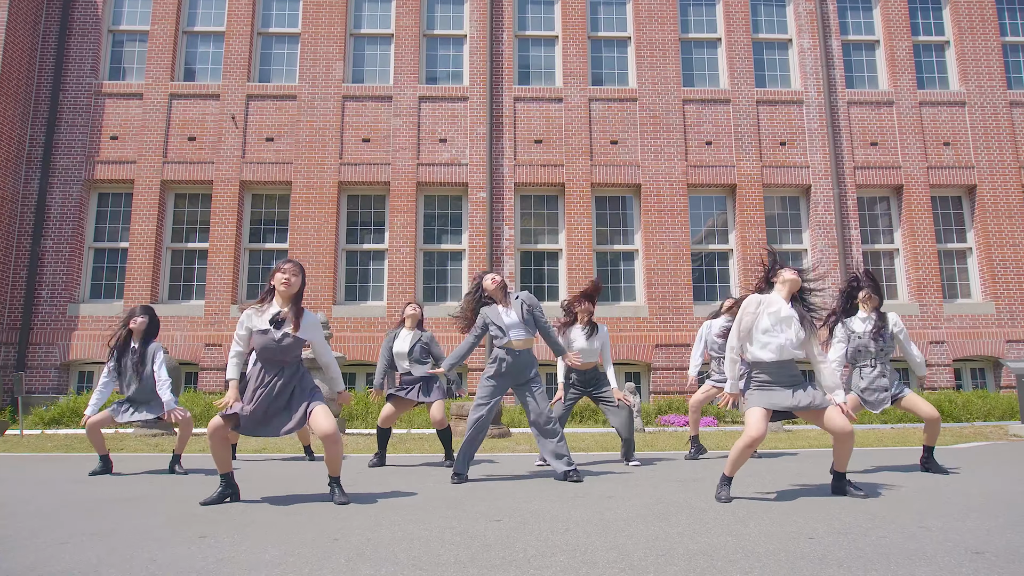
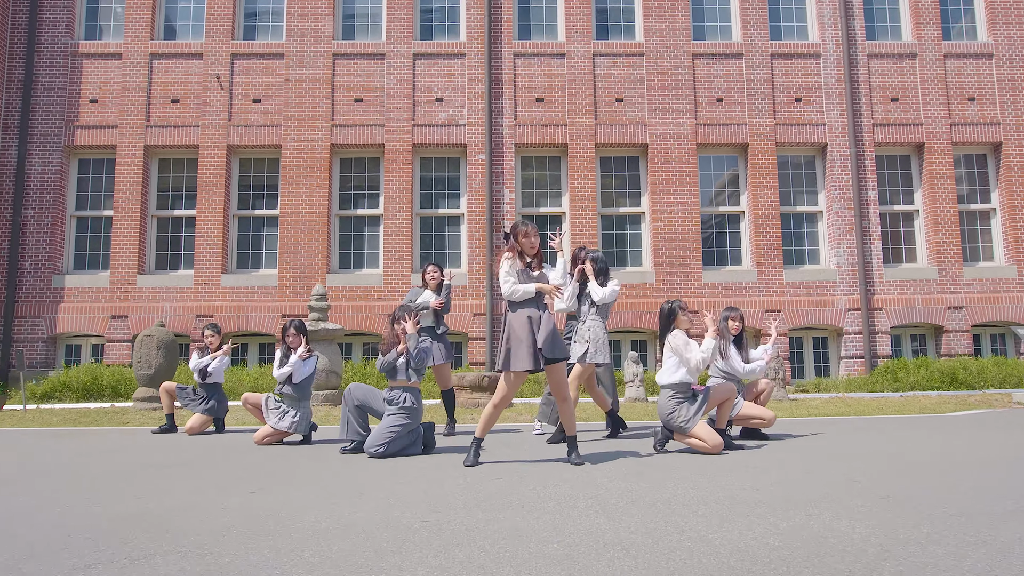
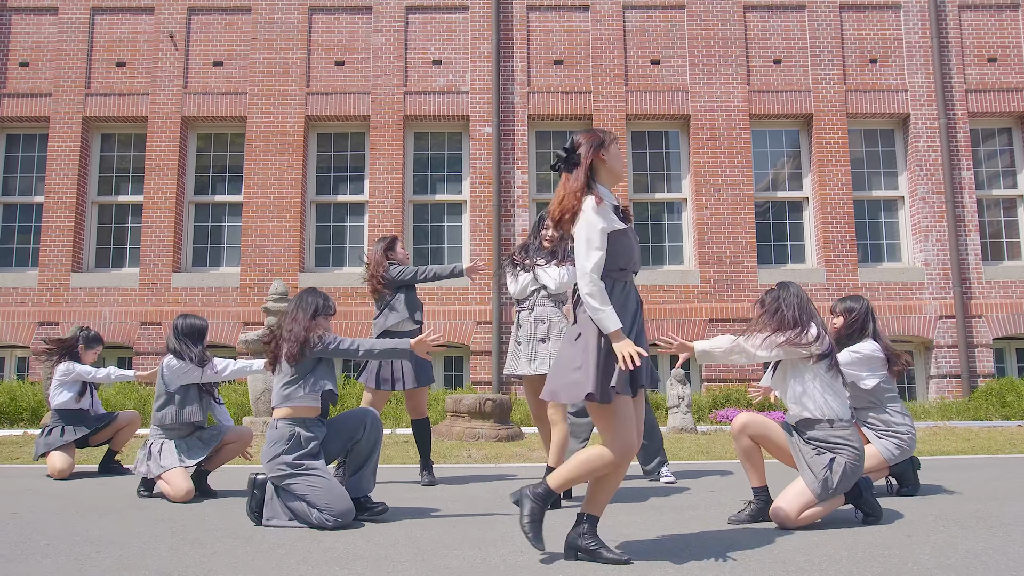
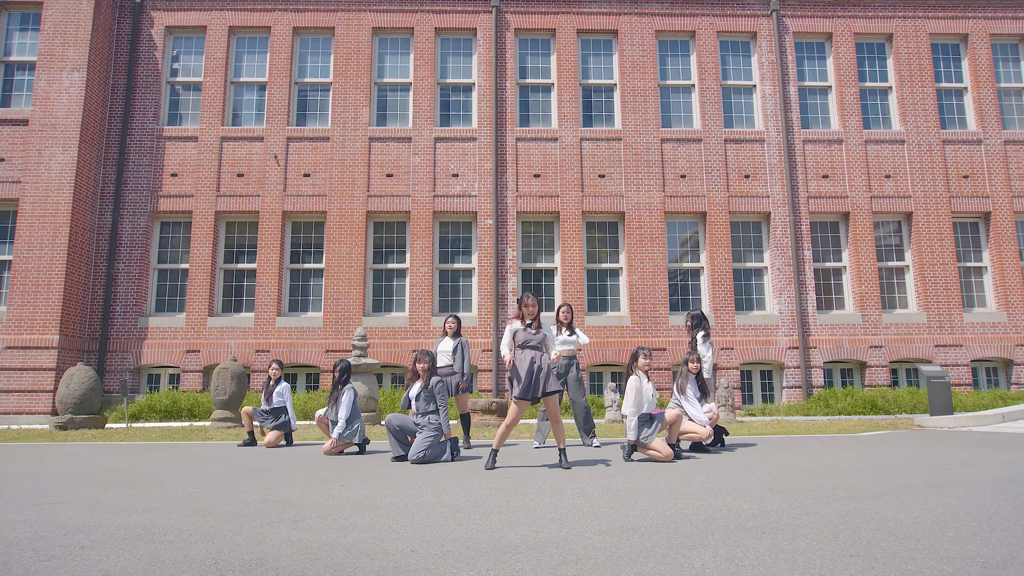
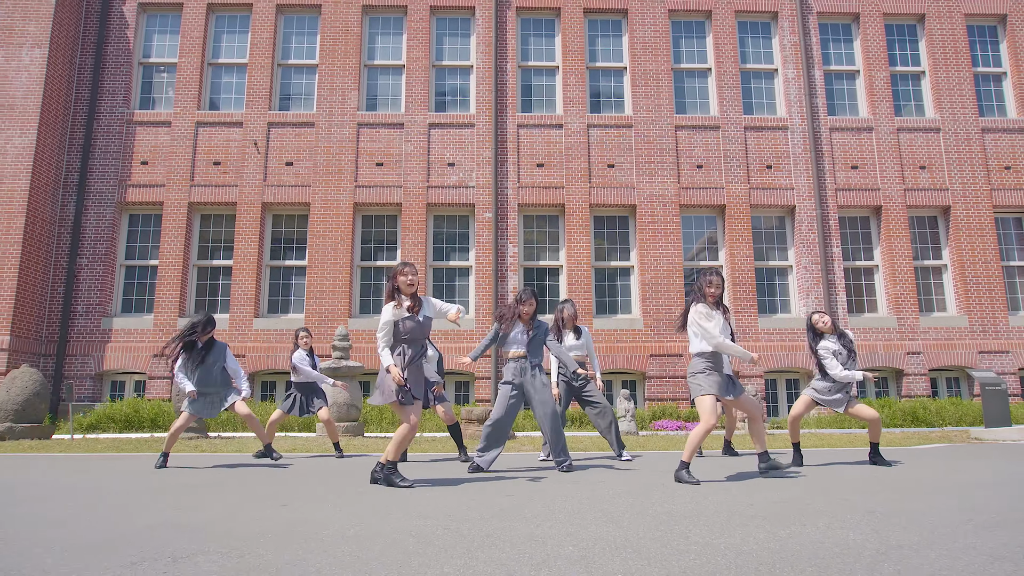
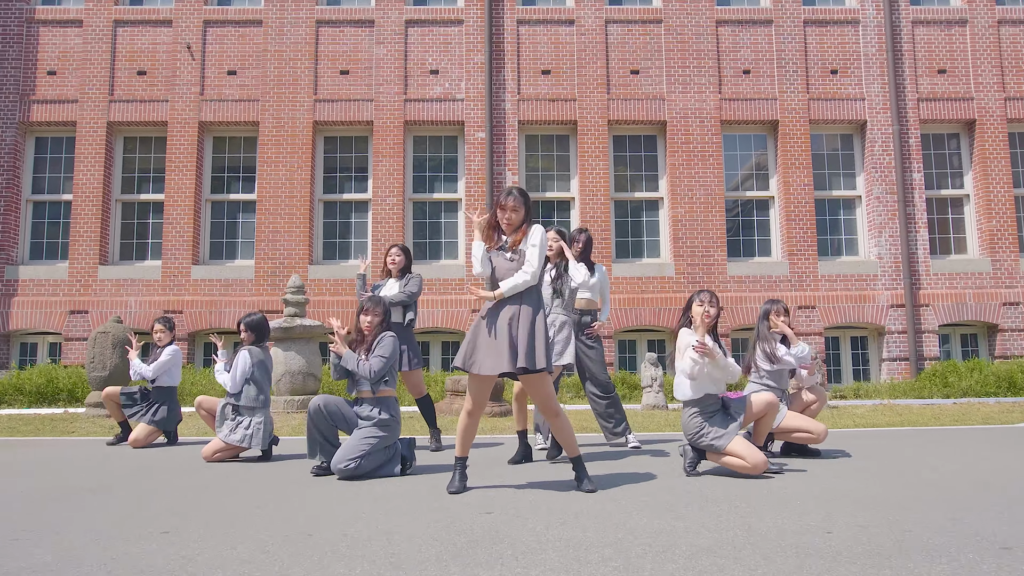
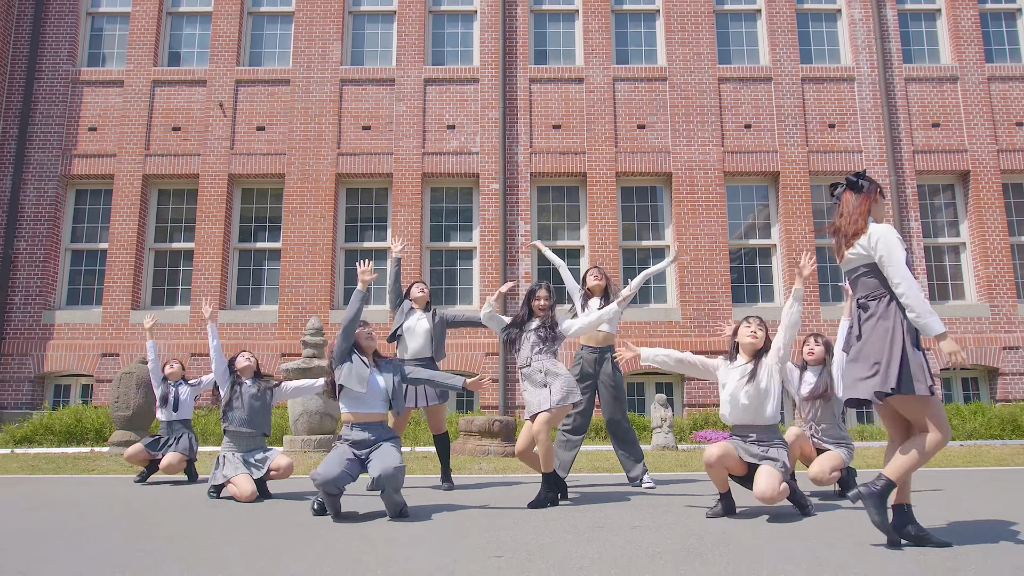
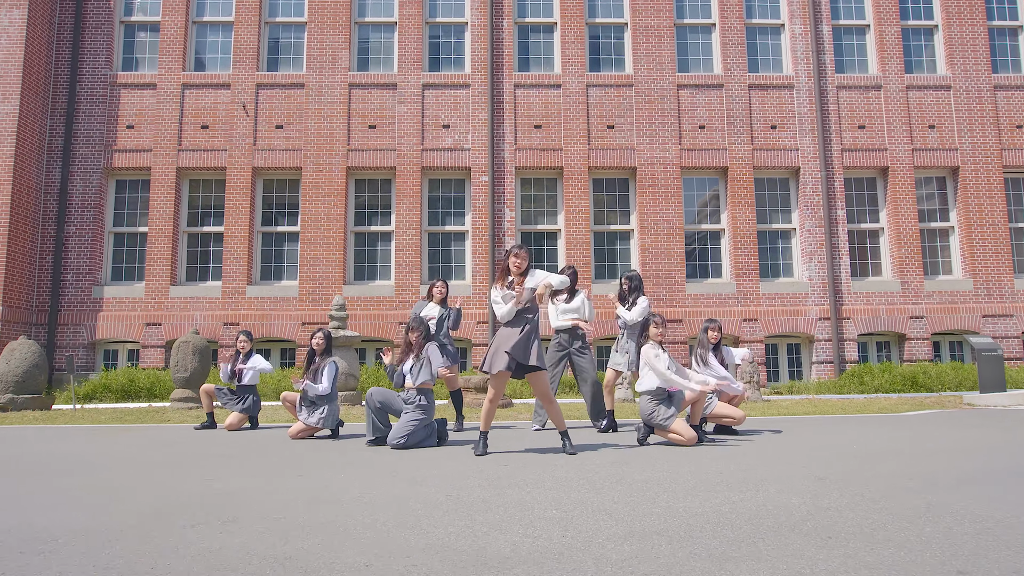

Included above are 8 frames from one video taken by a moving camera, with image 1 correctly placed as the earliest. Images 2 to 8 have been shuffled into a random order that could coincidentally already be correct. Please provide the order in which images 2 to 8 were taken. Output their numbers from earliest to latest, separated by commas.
5, 4, 8, 2, 6, 3, 7
